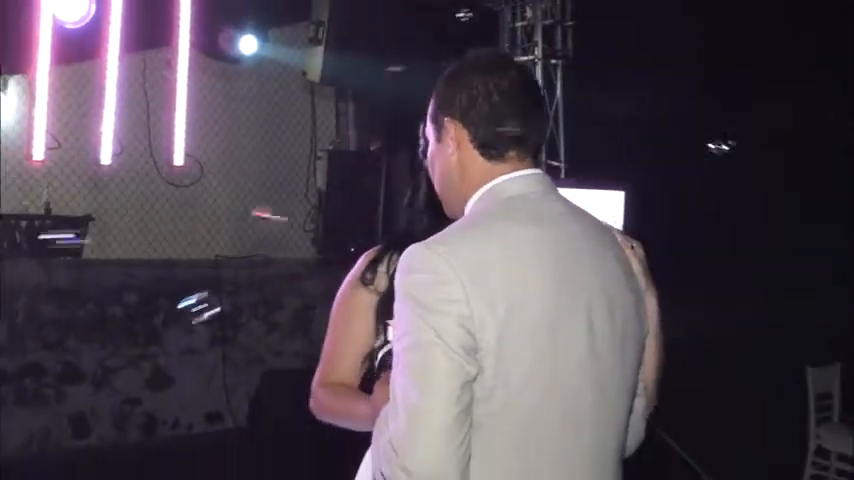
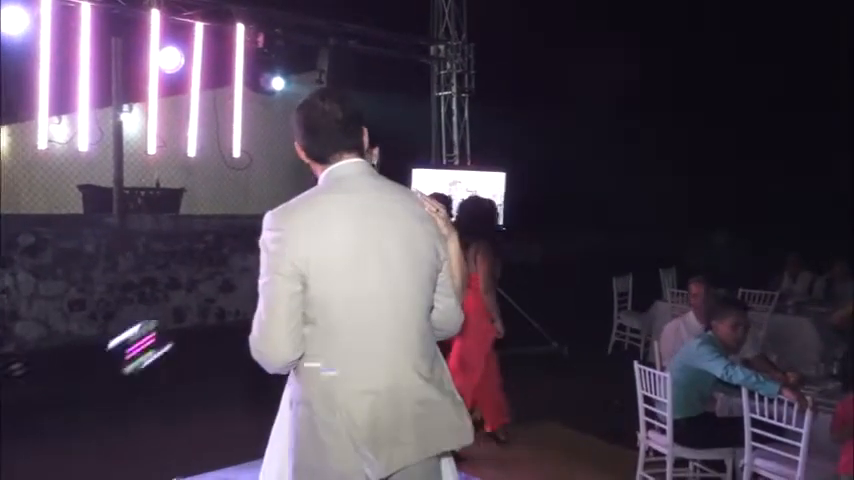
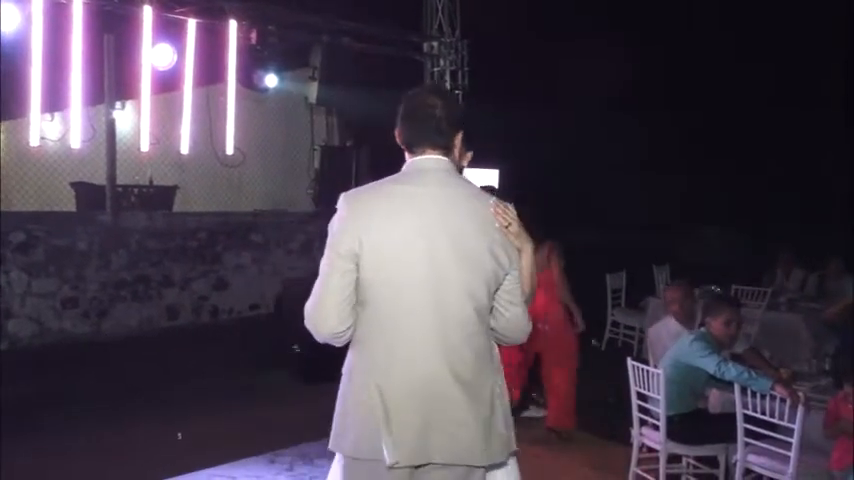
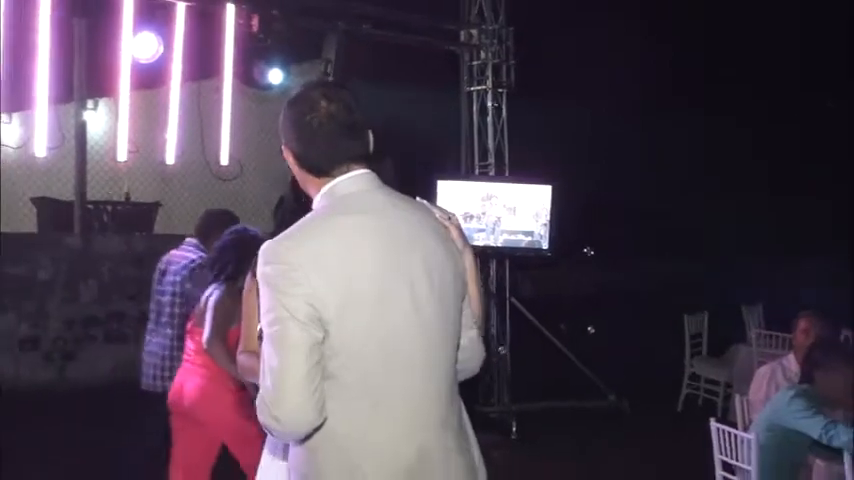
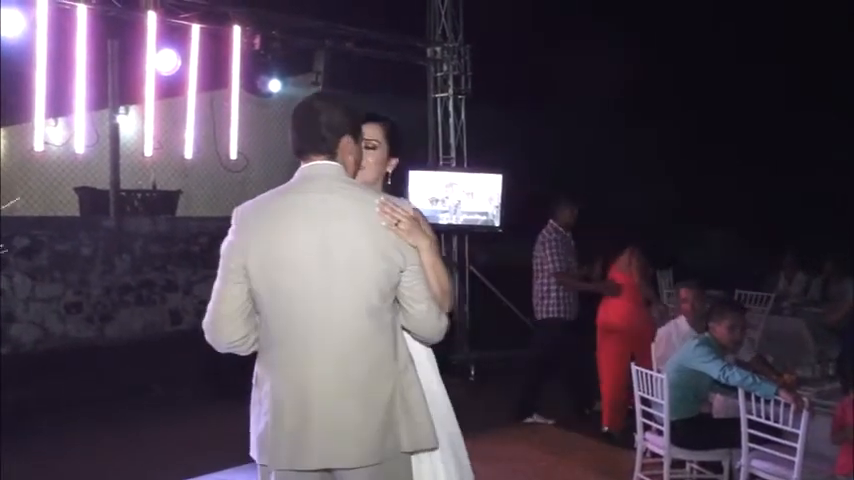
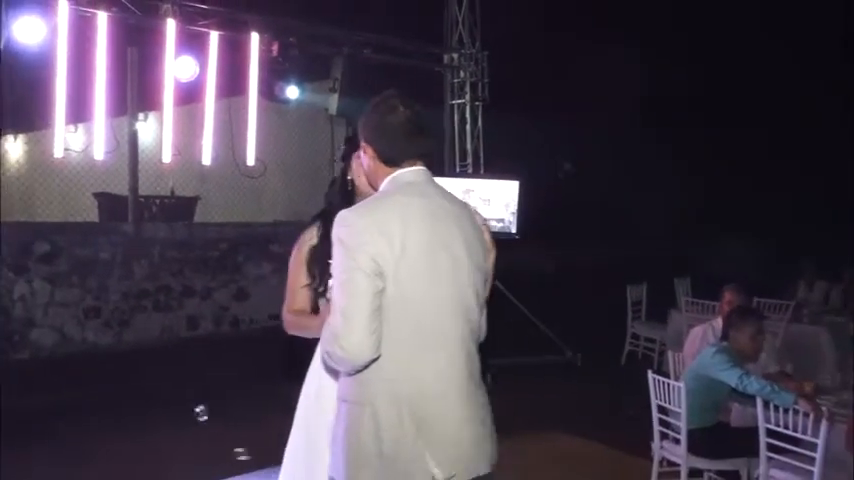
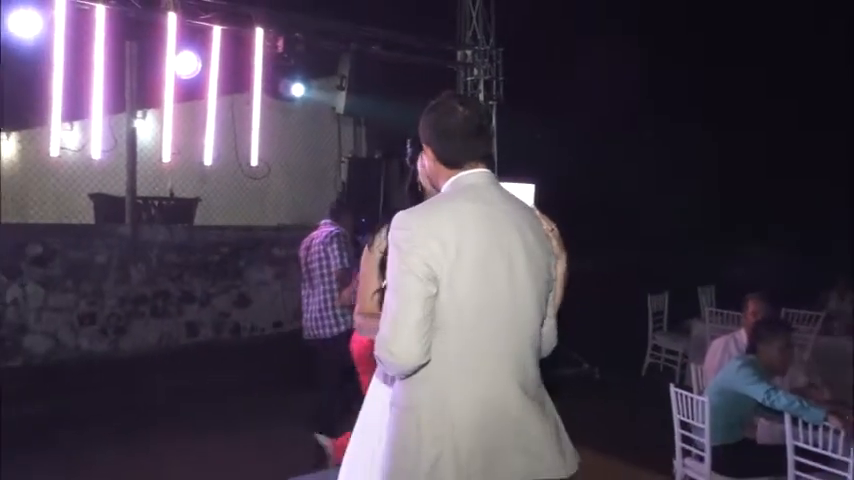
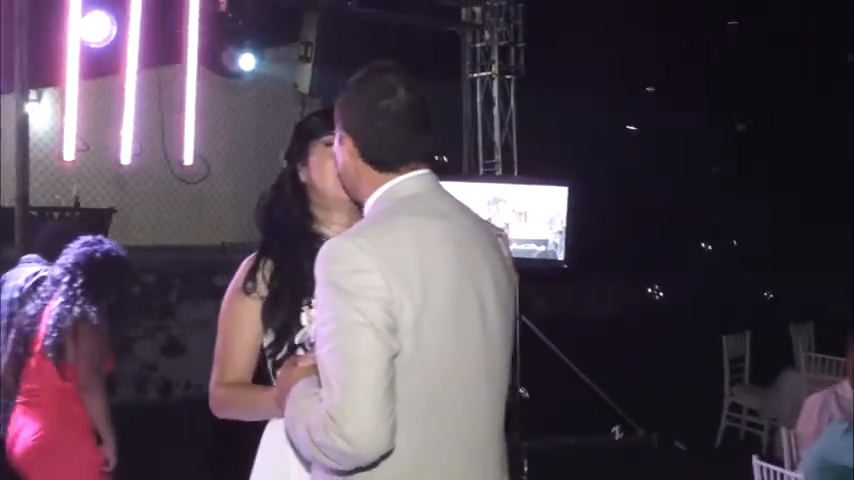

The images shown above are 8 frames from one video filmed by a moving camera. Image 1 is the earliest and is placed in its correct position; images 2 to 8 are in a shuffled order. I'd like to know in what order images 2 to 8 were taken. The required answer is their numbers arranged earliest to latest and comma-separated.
8, 4, 7, 6, 2, 3, 5
